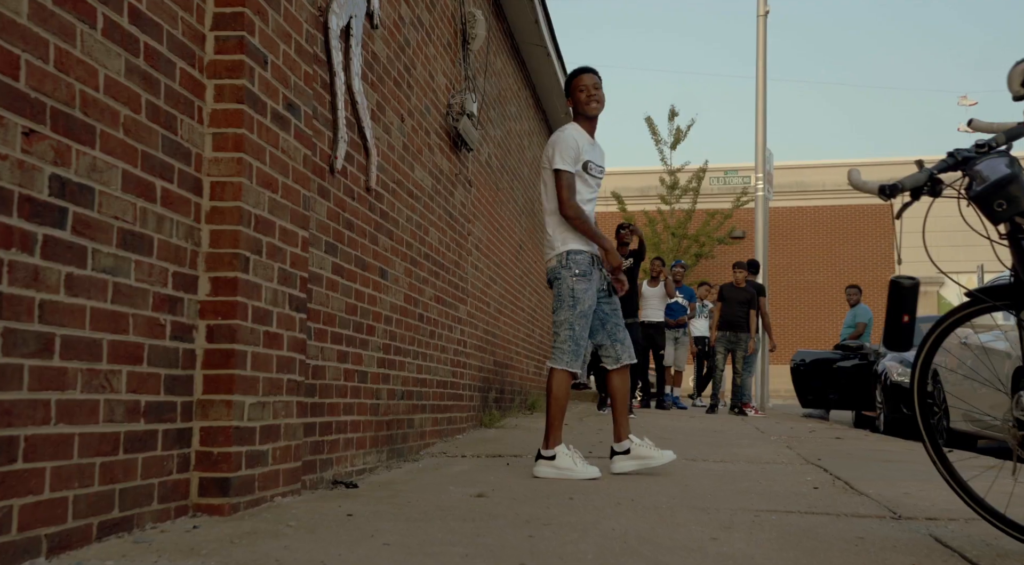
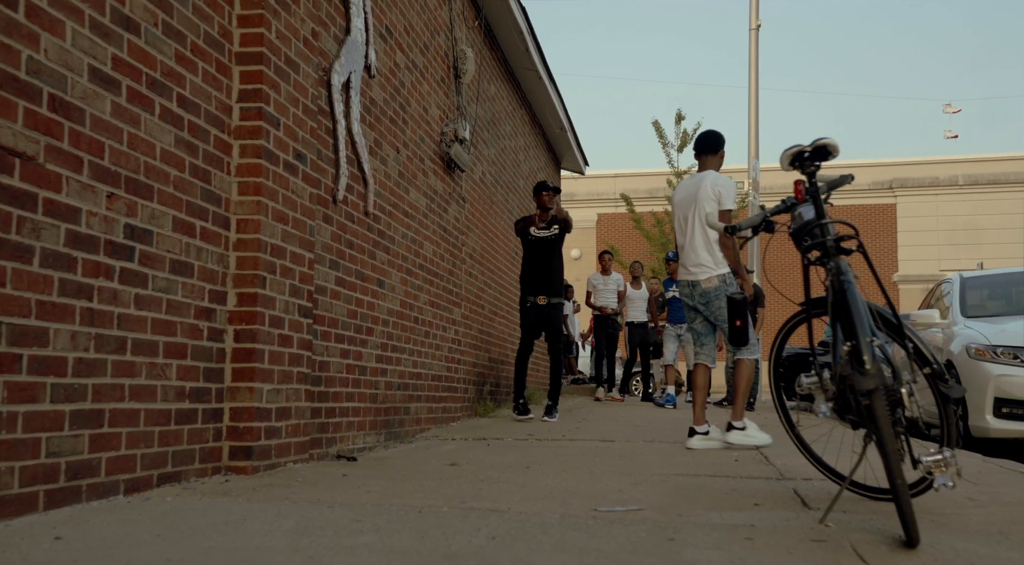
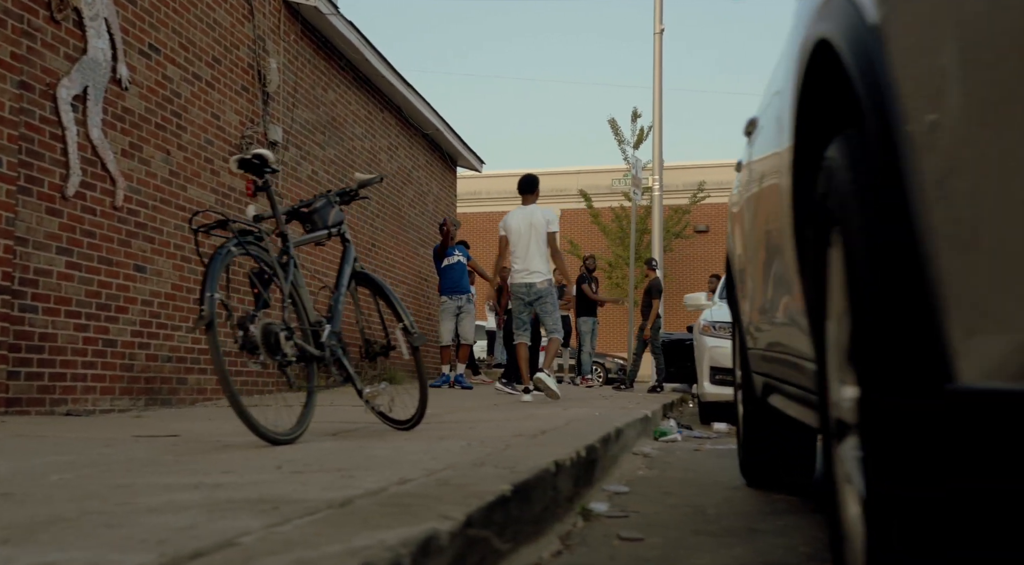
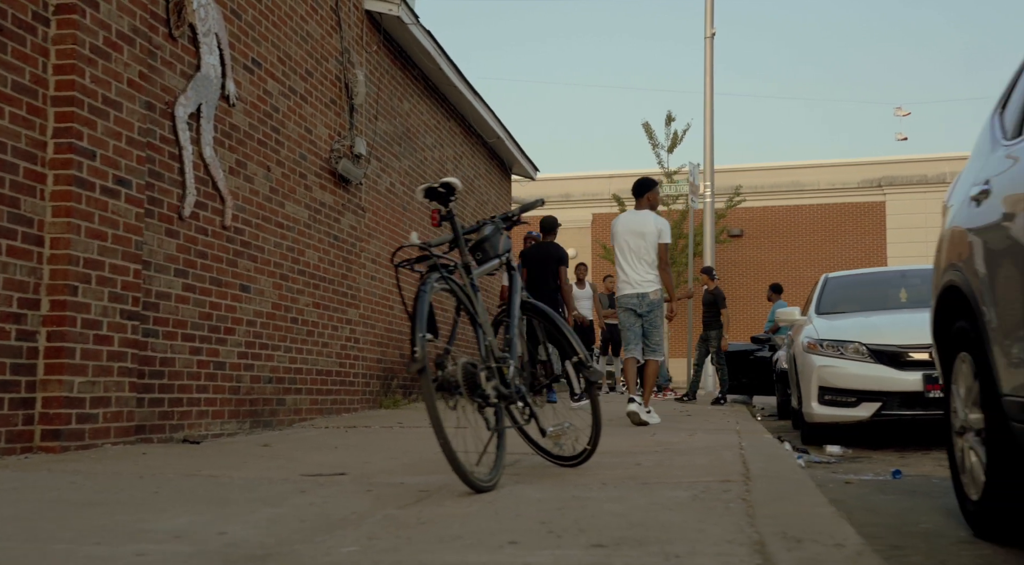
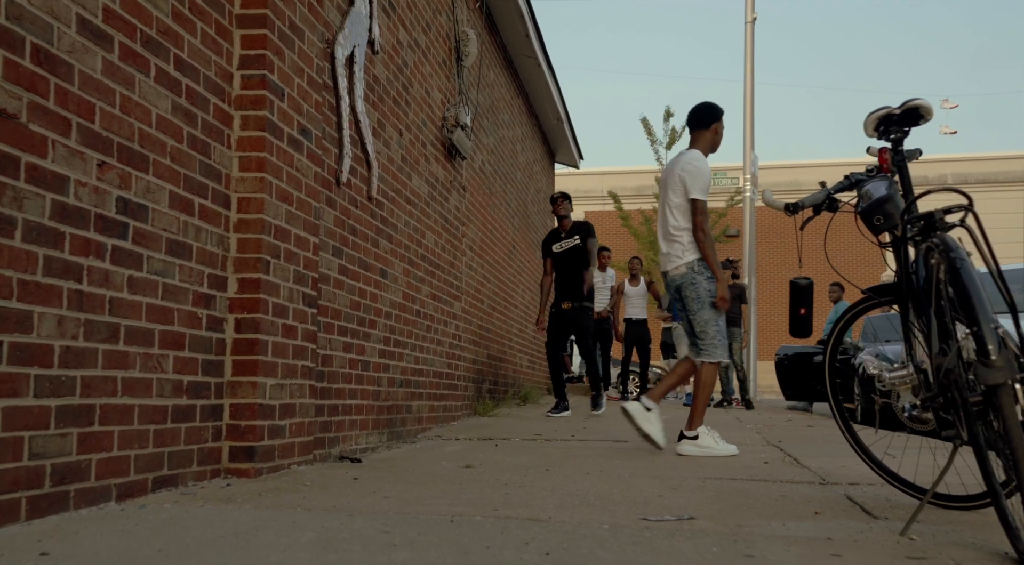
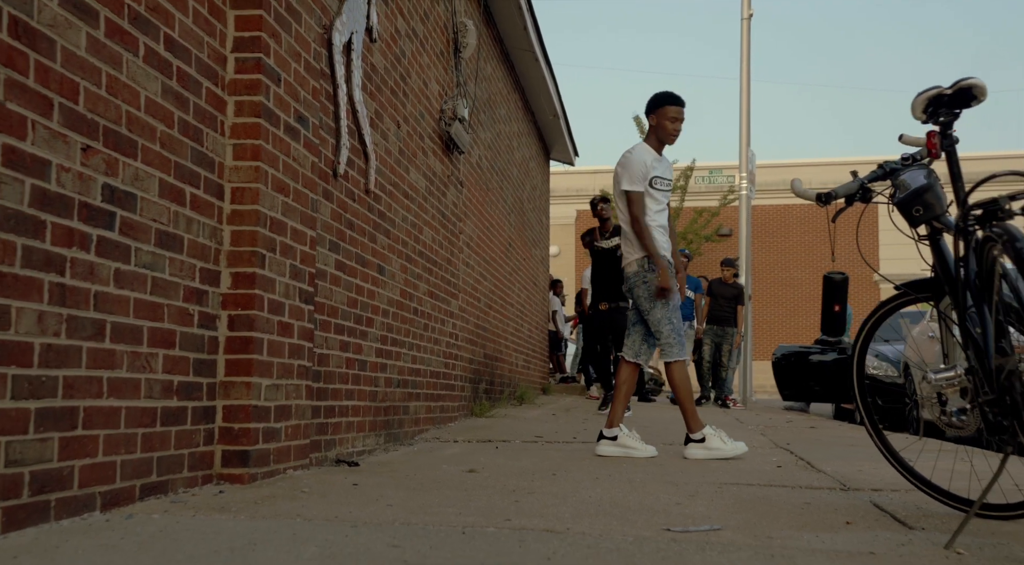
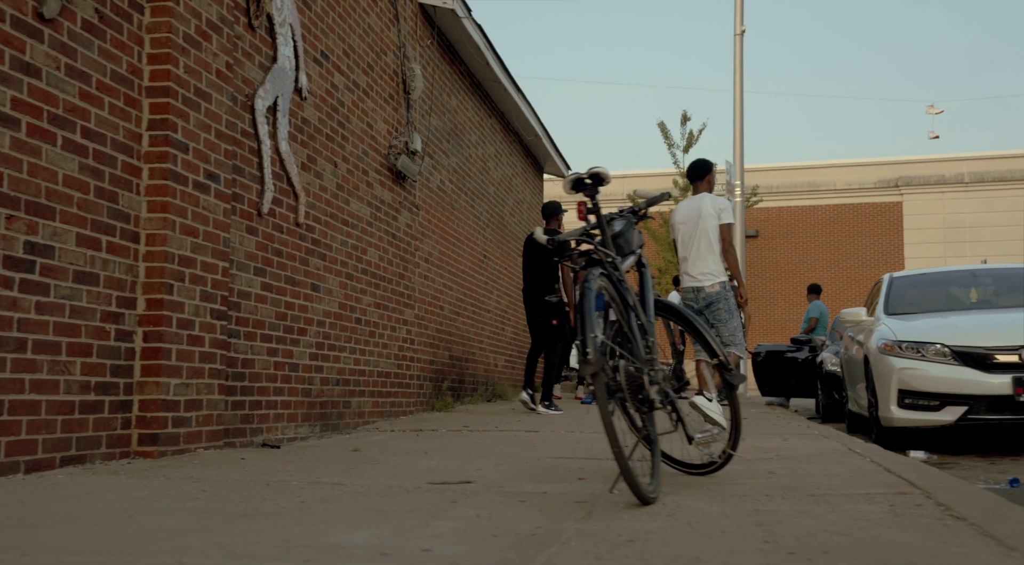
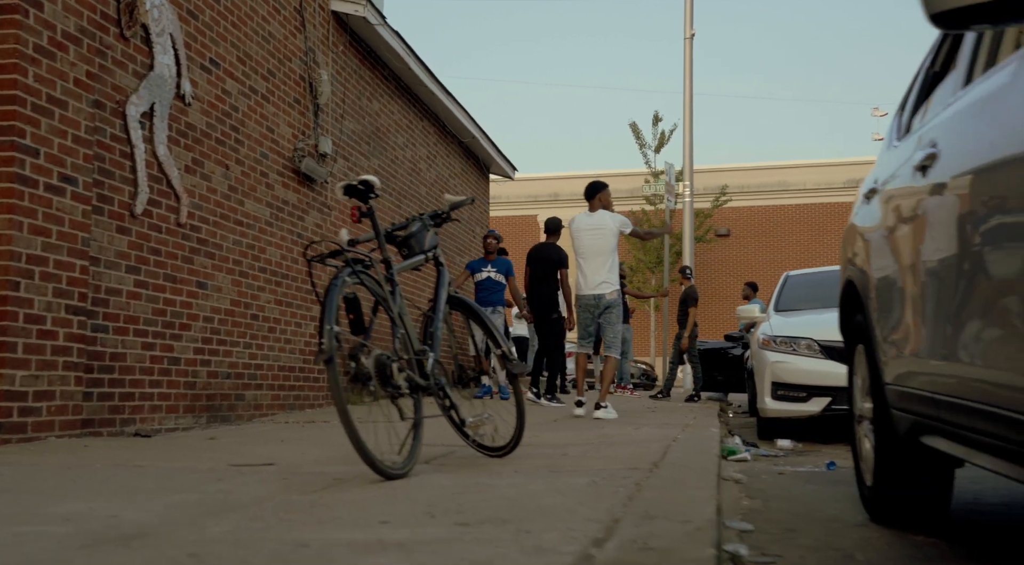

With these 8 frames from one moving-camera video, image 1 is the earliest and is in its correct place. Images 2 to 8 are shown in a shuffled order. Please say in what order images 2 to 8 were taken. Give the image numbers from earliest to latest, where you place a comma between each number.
6, 5, 2, 7, 4, 8, 3
